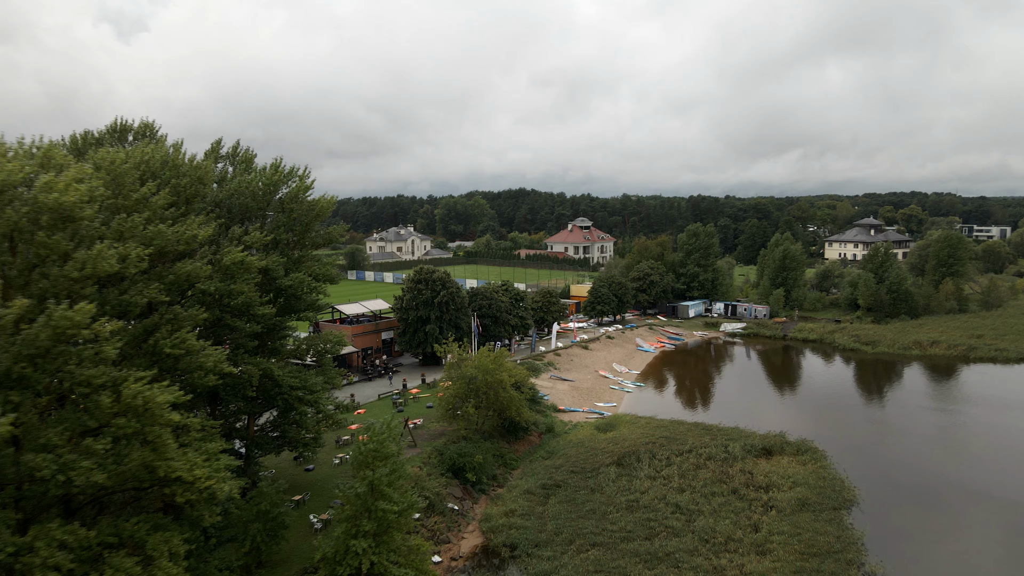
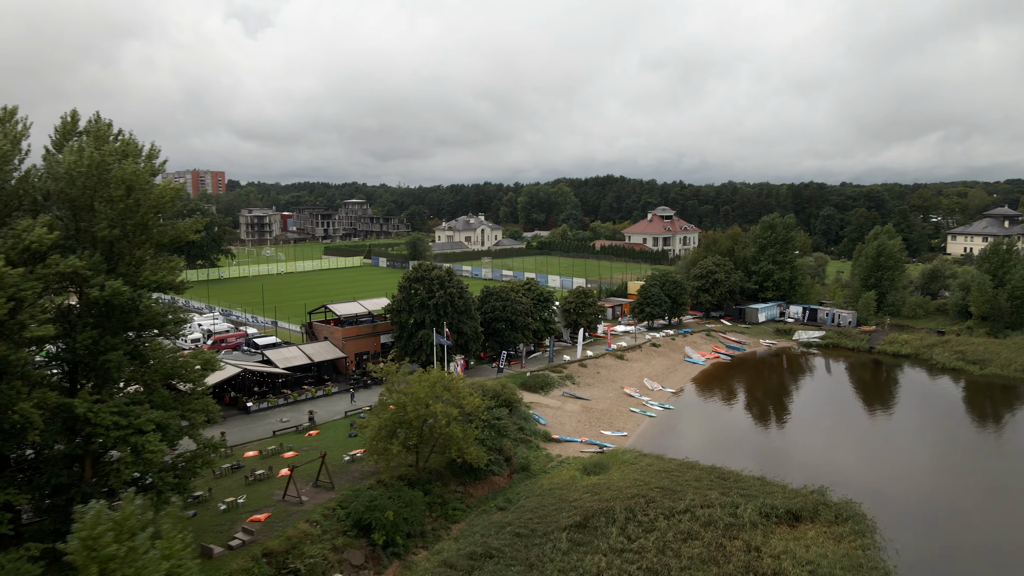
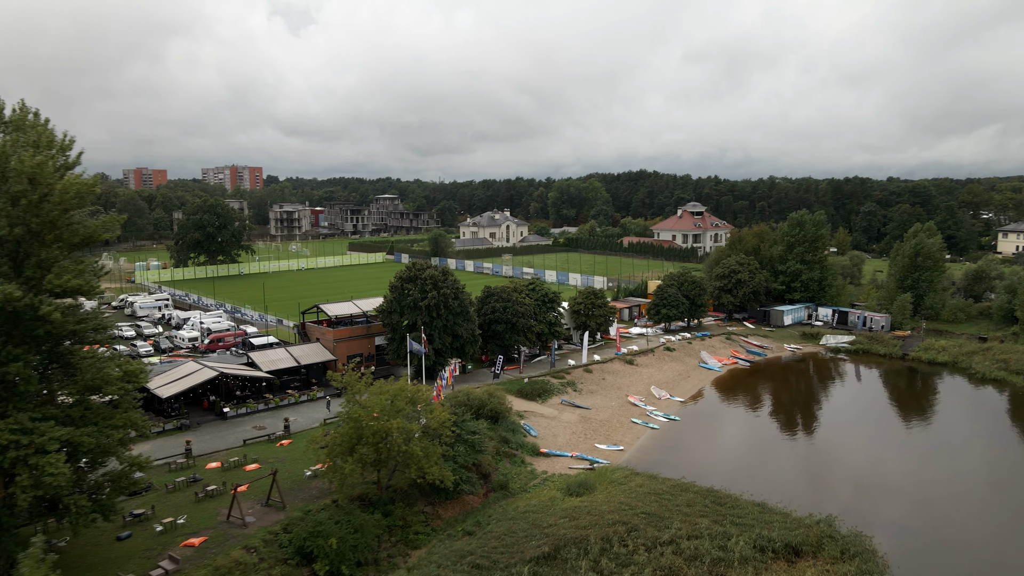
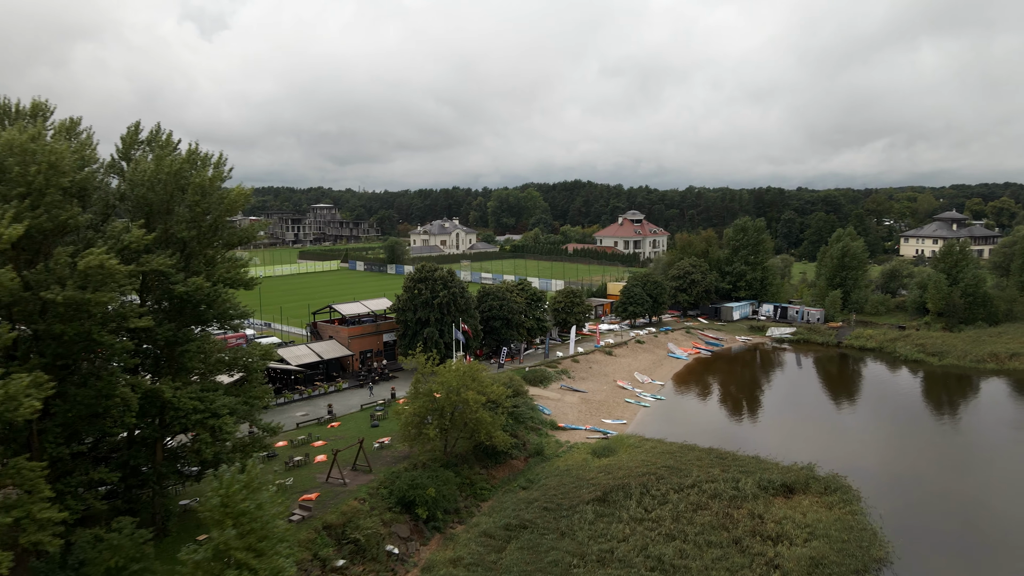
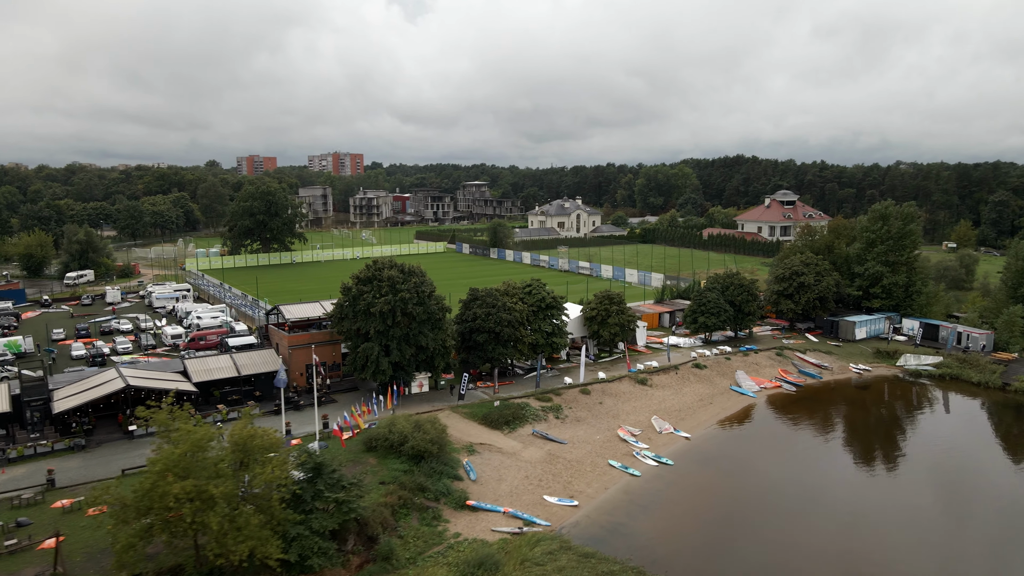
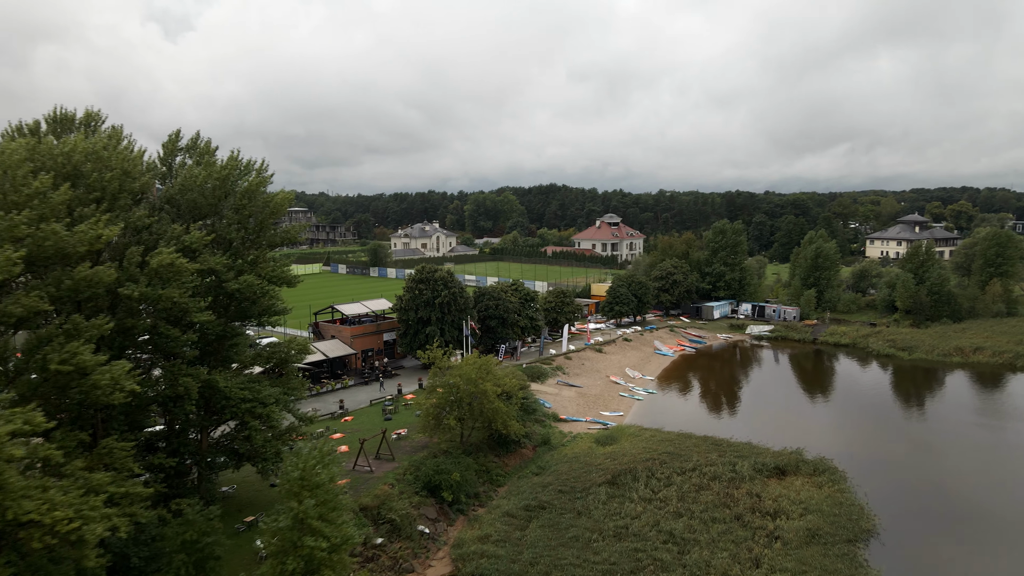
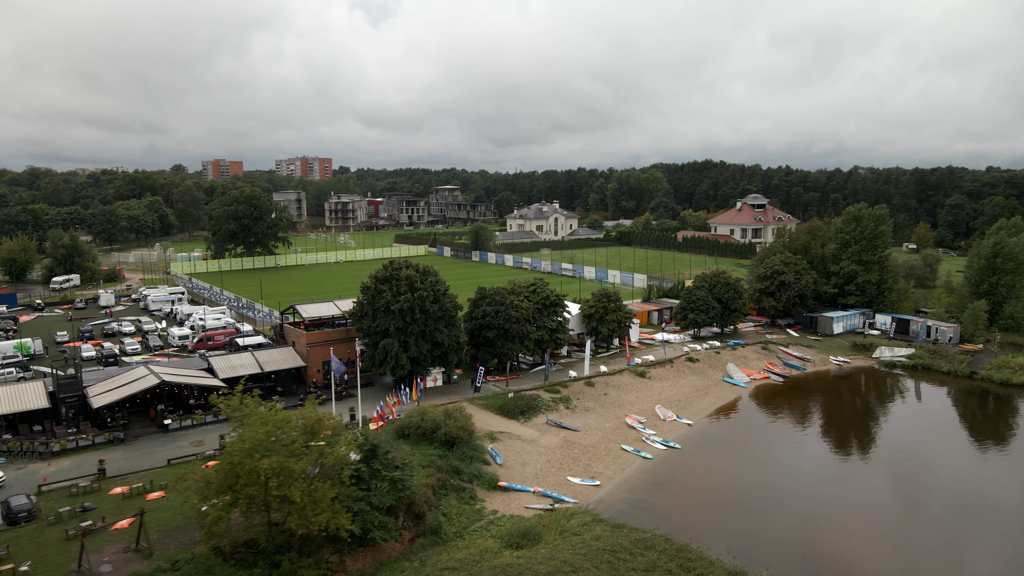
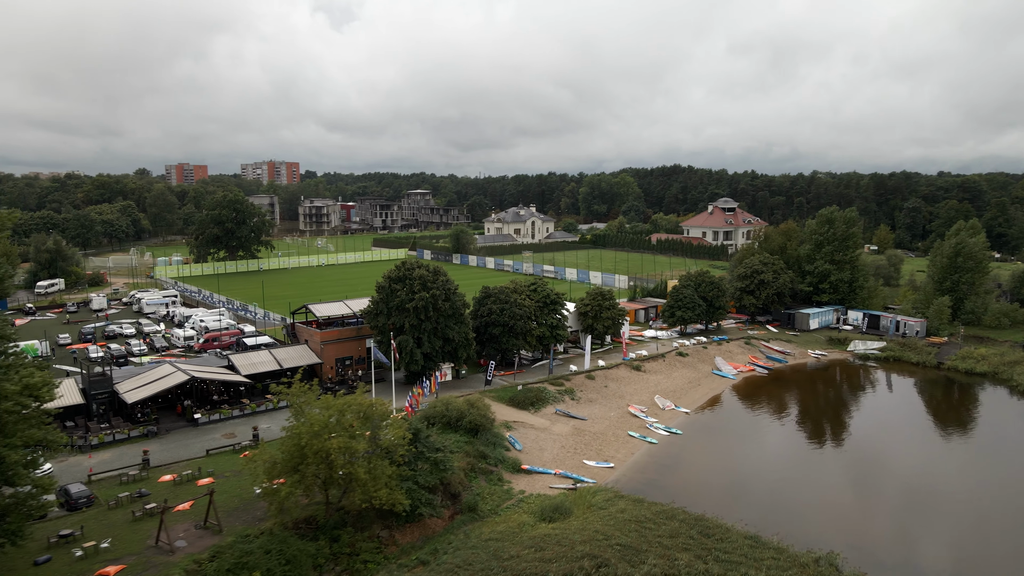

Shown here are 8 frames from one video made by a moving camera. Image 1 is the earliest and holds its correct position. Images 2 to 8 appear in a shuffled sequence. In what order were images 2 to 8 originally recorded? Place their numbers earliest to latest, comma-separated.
6, 4, 2, 3, 8, 7, 5
